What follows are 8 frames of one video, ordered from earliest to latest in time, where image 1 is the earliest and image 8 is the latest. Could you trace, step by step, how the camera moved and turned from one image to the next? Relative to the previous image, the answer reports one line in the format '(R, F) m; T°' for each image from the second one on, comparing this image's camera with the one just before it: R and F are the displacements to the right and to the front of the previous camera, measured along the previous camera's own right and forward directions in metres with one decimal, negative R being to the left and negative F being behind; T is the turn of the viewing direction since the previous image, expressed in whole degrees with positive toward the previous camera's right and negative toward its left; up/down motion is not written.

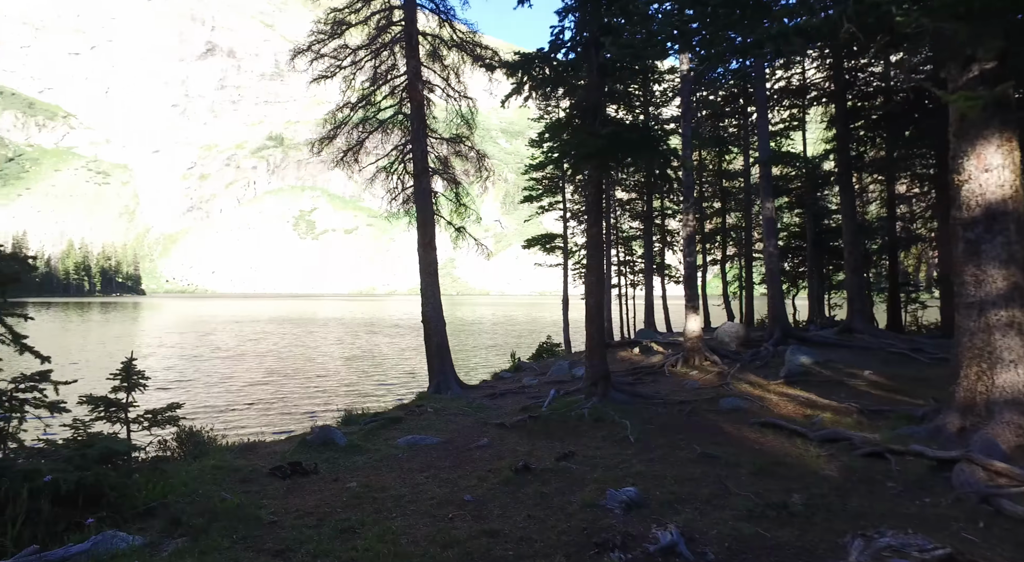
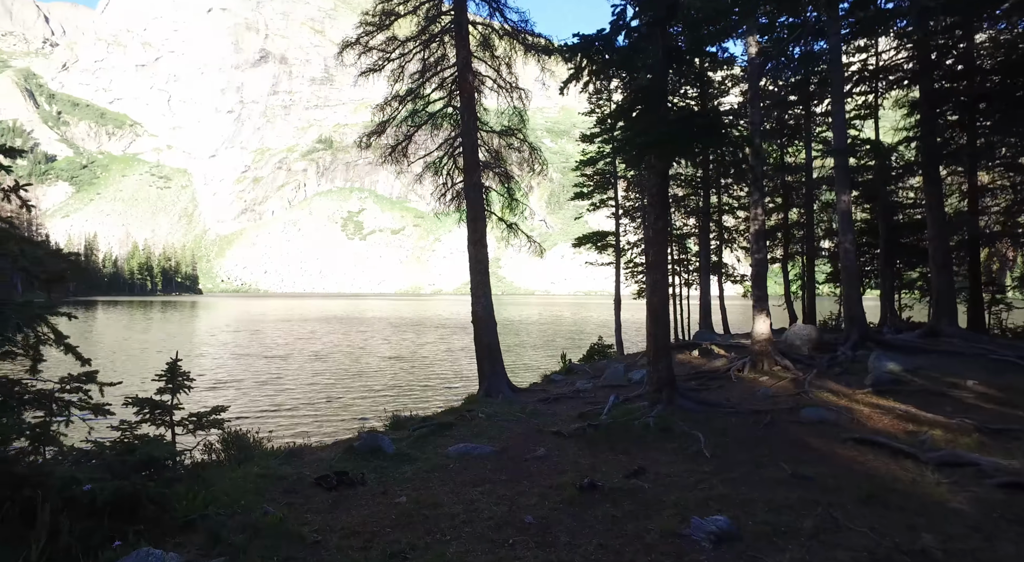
(-0.2, +0.7) m; -4°
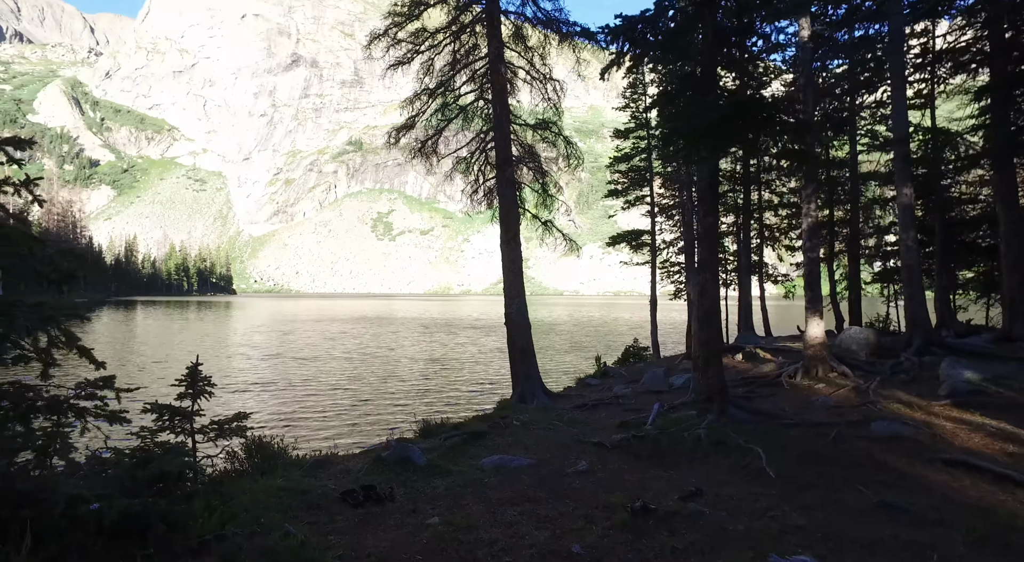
(-0.2, +0.7) m; -2°
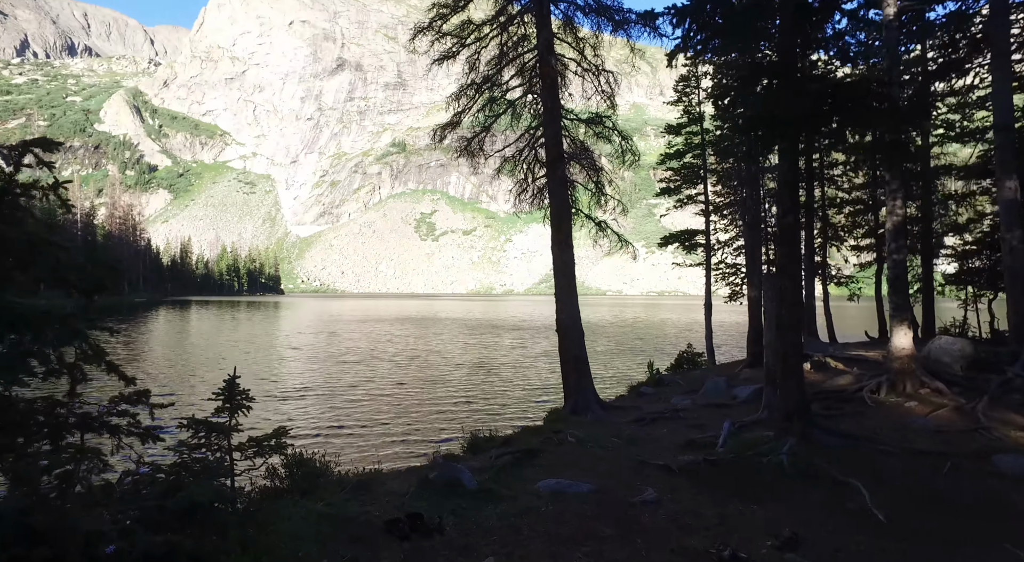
(-0.2, +0.9) m; -4°
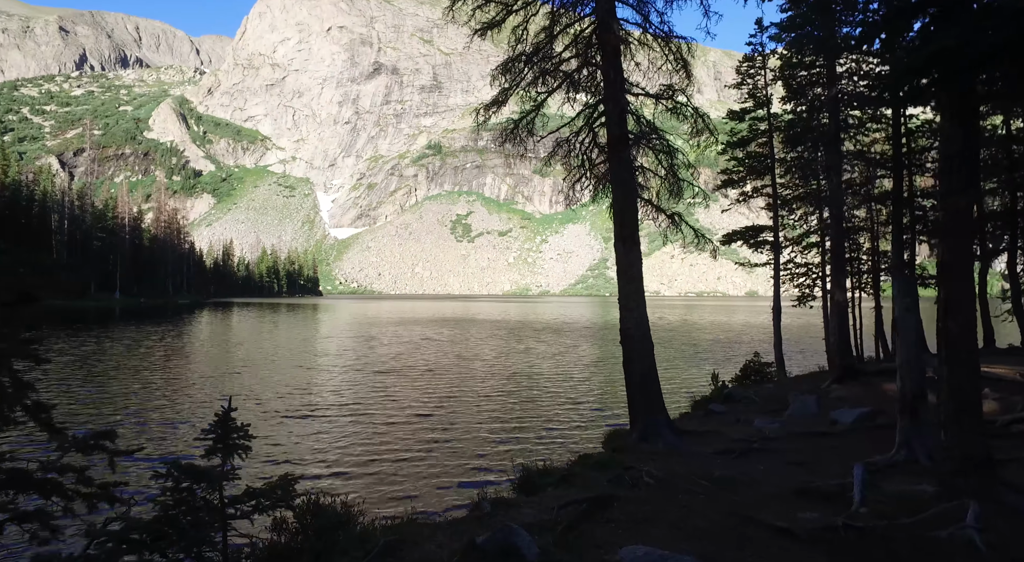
(-0.4, +2.2) m; -3°
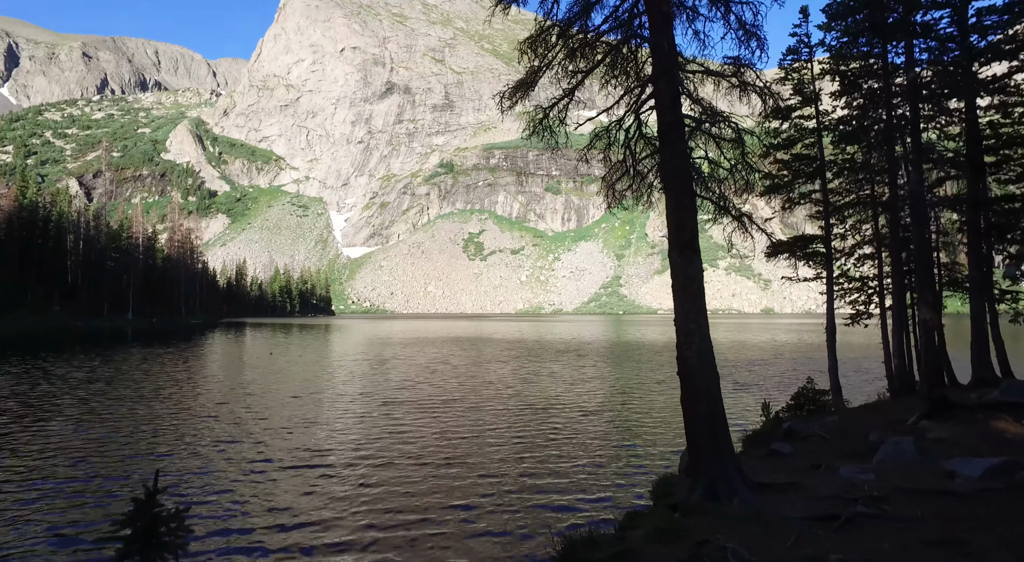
(-0.3, +2.5) m; -1°
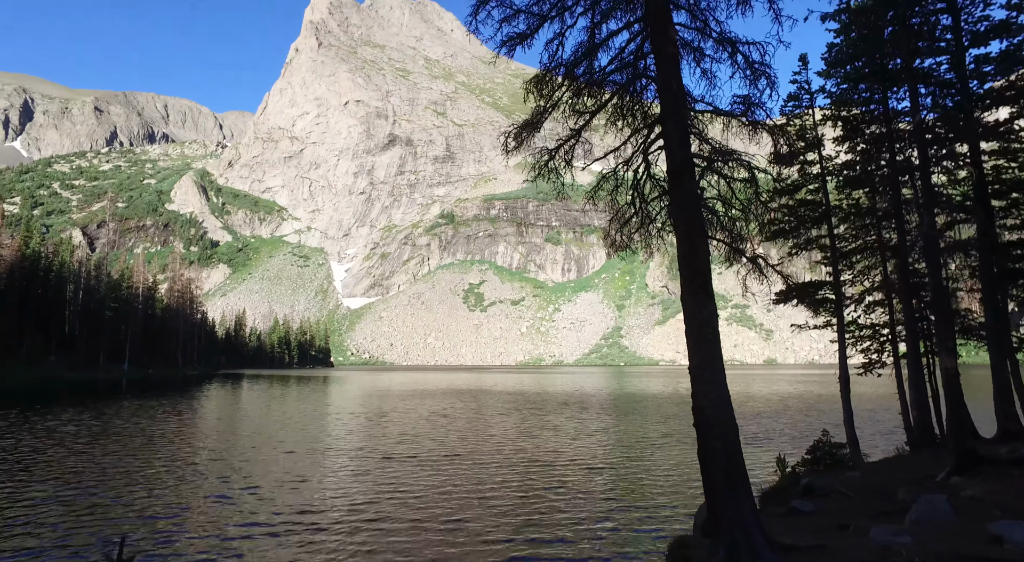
(-0.1, +0.6) m; 0°
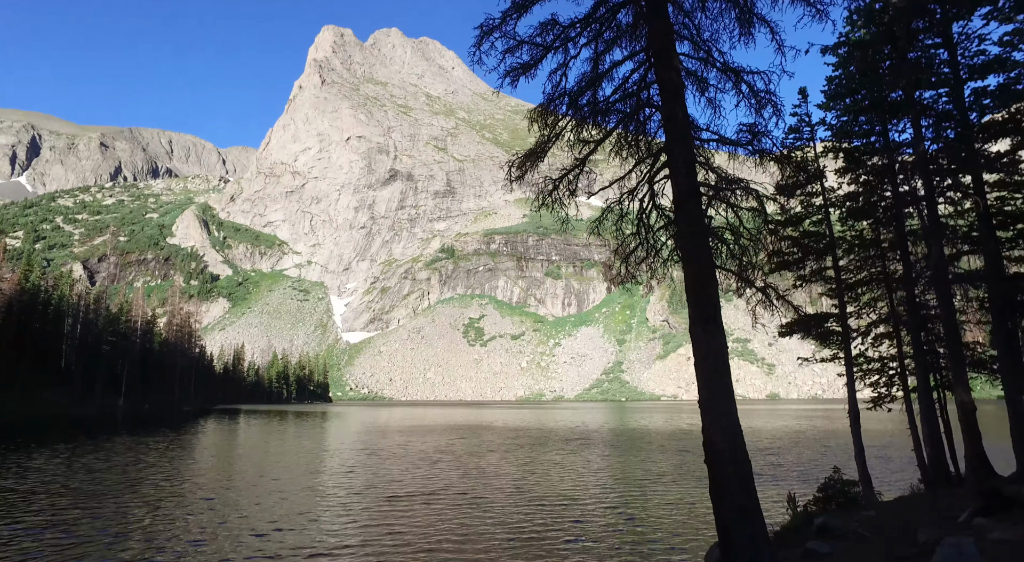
(0.0, +0.4) m; 0°
